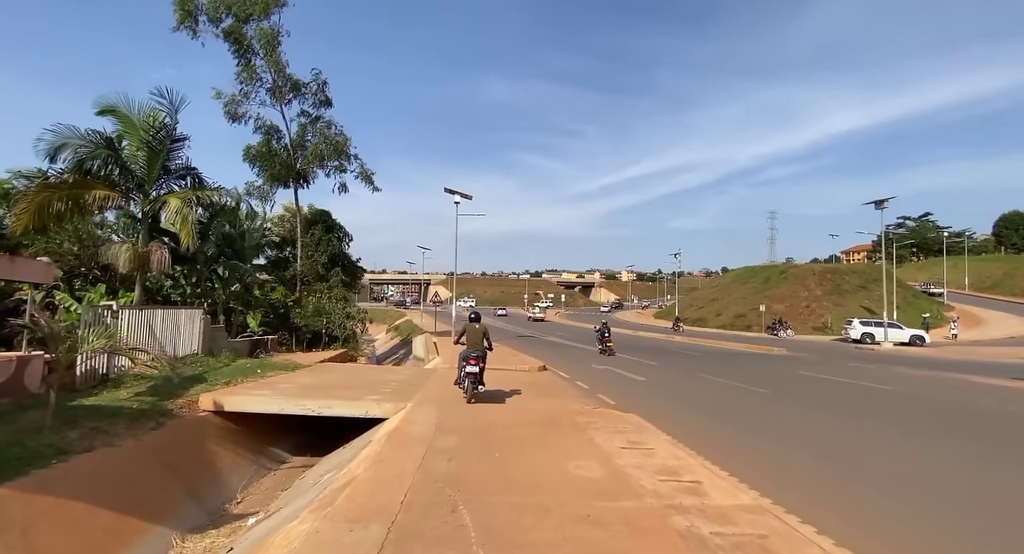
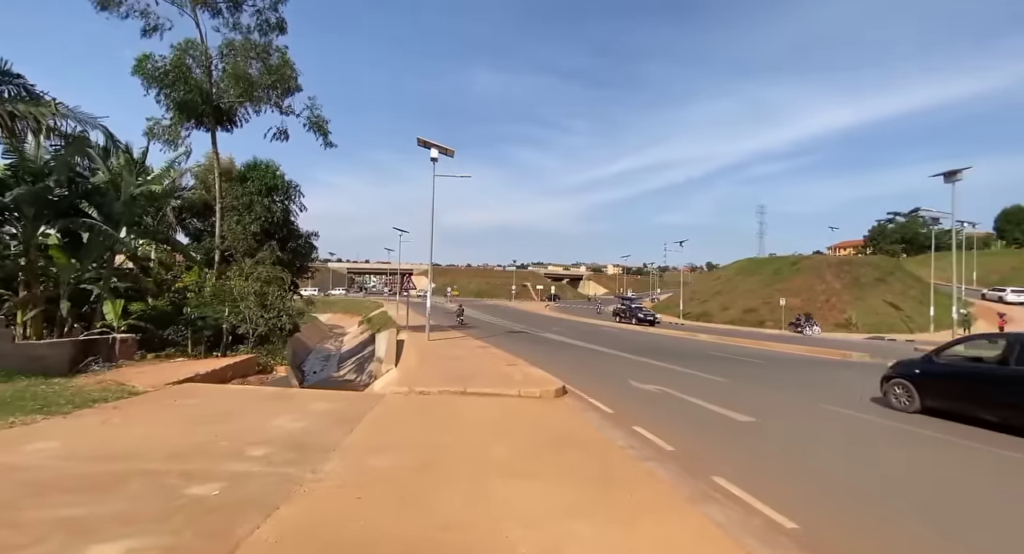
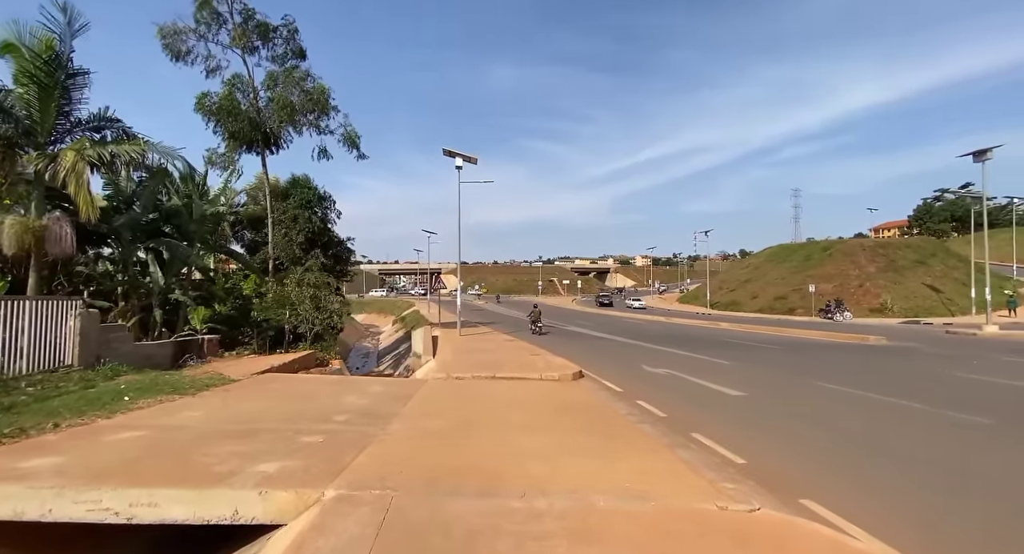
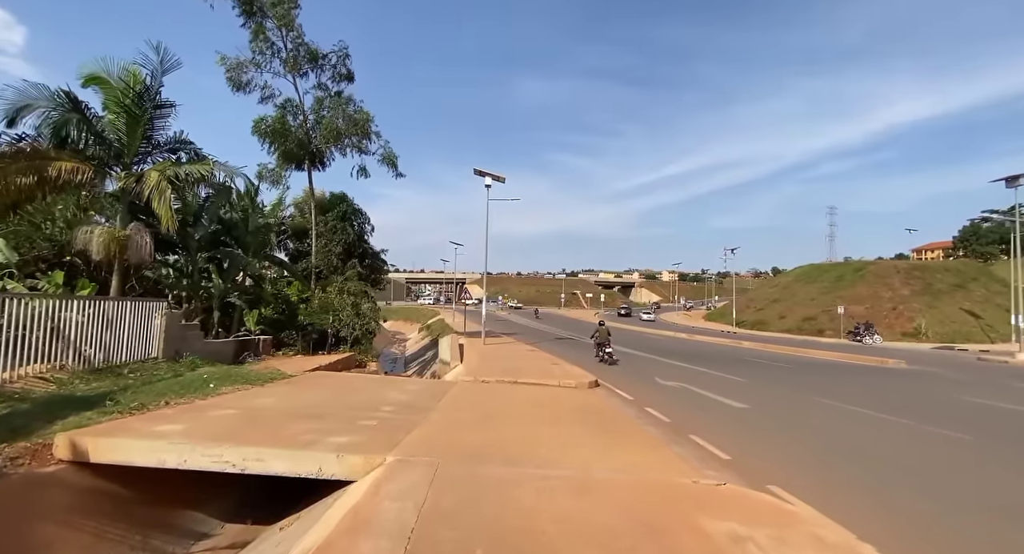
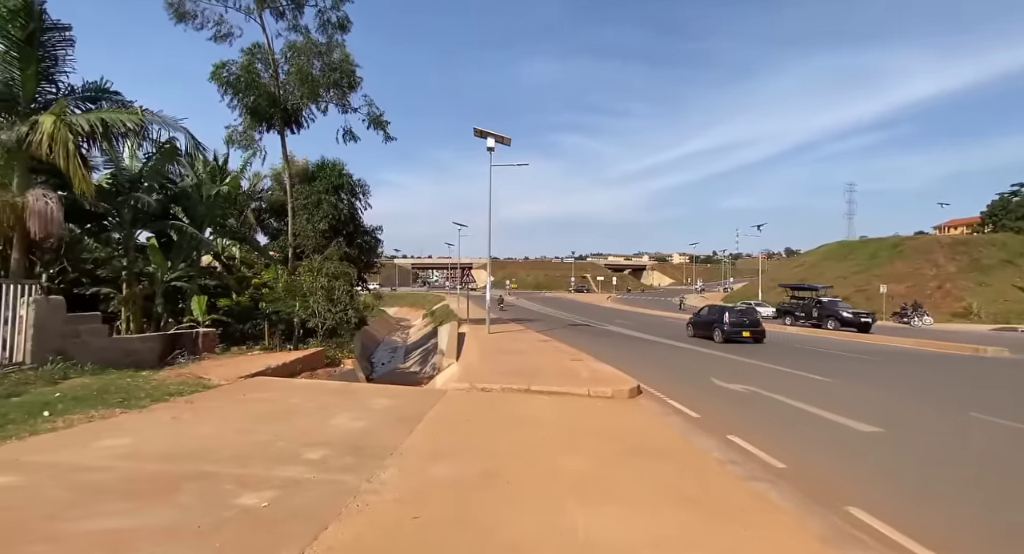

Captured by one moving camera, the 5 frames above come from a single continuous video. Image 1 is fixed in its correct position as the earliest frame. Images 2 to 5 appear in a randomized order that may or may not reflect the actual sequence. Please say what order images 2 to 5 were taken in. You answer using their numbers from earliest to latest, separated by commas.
4, 3, 2, 5
